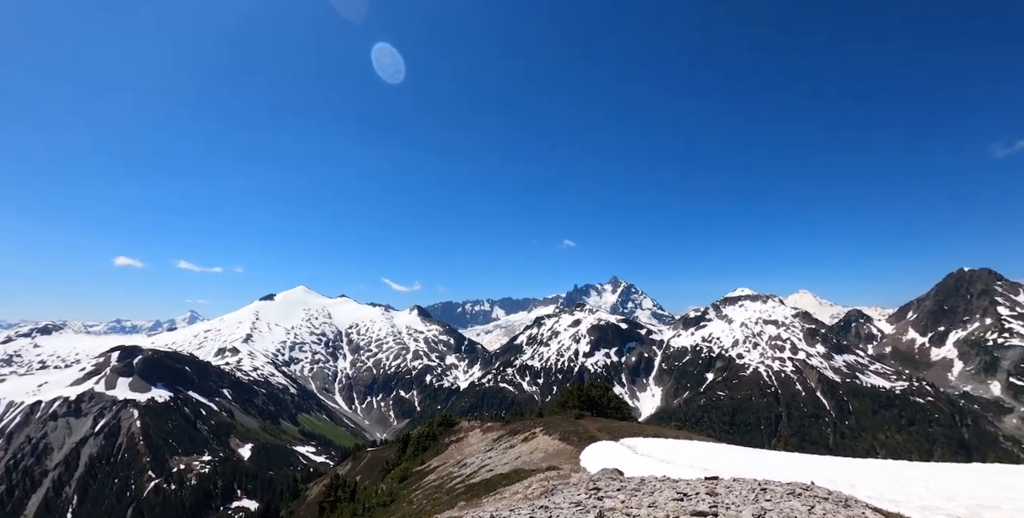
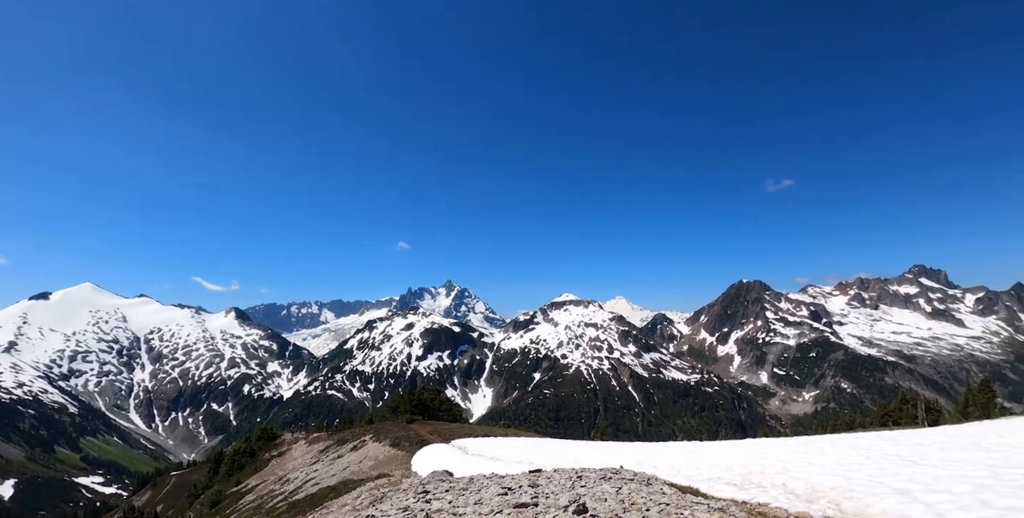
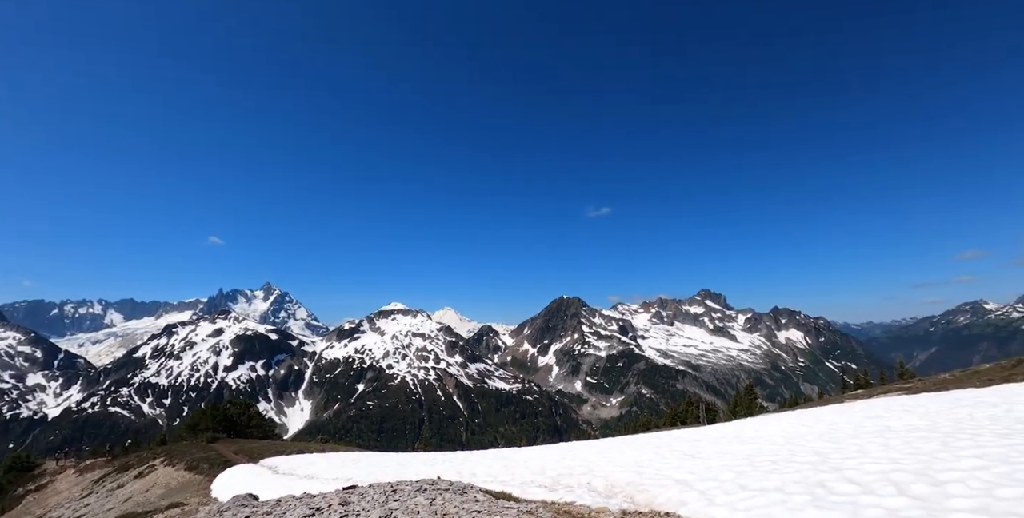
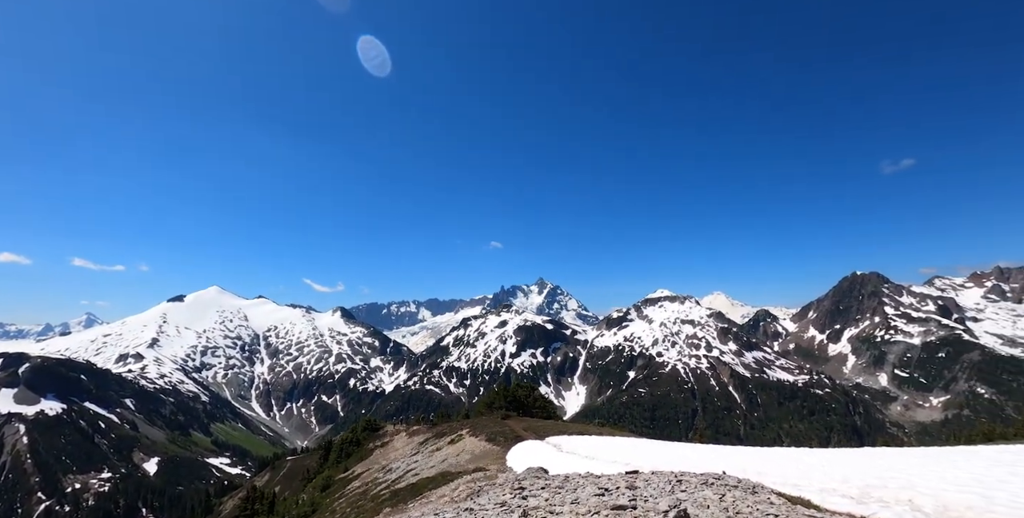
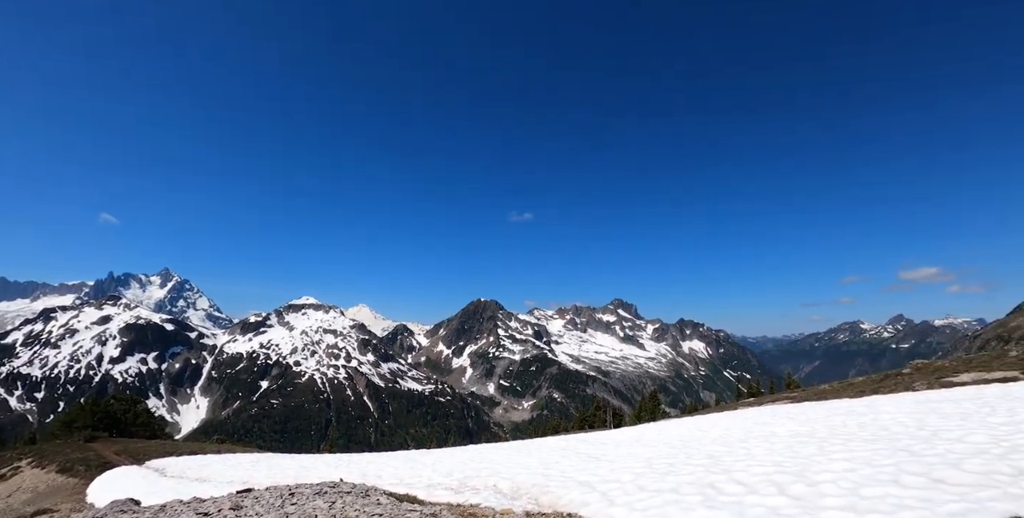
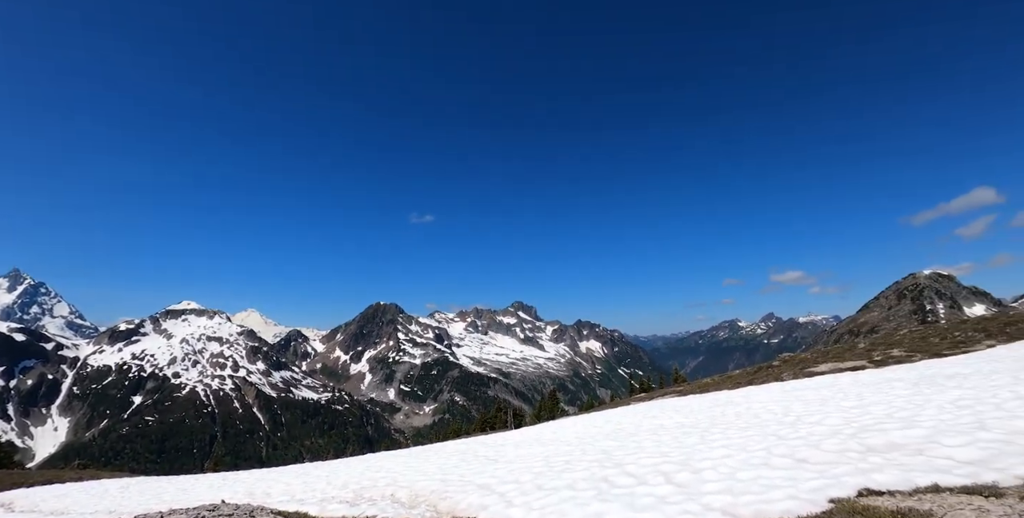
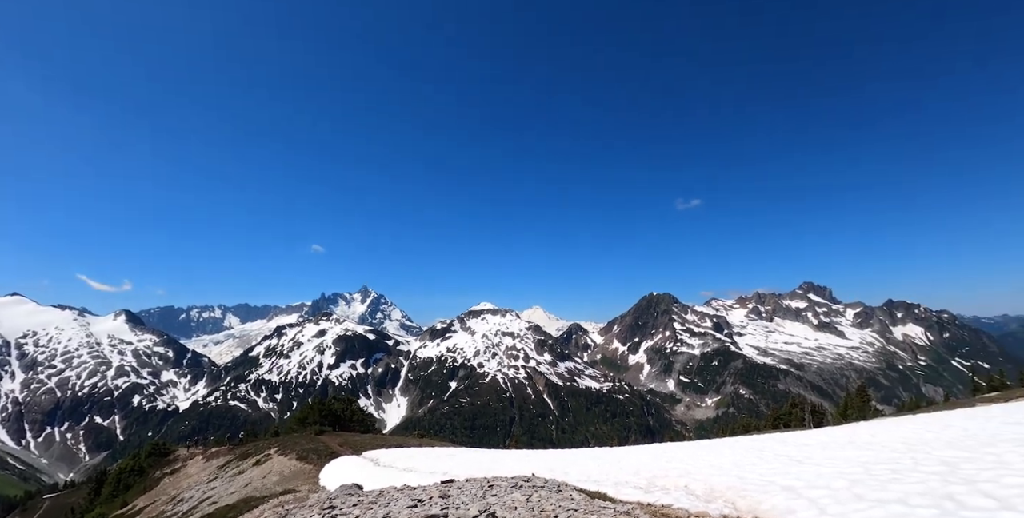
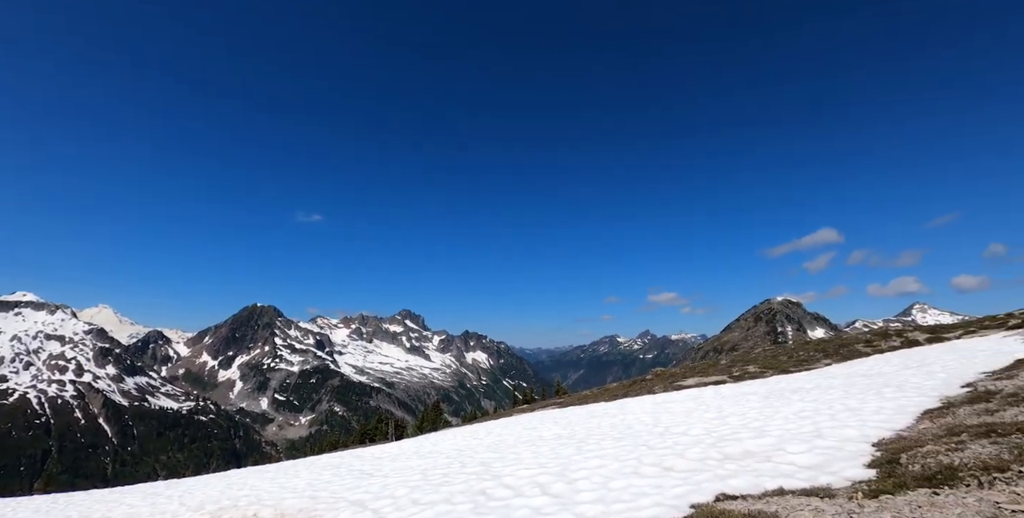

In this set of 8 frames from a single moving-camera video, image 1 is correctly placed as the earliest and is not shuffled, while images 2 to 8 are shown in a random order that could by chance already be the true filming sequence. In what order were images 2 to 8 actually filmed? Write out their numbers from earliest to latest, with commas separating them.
4, 2, 7, 3, 5, 6, 8
